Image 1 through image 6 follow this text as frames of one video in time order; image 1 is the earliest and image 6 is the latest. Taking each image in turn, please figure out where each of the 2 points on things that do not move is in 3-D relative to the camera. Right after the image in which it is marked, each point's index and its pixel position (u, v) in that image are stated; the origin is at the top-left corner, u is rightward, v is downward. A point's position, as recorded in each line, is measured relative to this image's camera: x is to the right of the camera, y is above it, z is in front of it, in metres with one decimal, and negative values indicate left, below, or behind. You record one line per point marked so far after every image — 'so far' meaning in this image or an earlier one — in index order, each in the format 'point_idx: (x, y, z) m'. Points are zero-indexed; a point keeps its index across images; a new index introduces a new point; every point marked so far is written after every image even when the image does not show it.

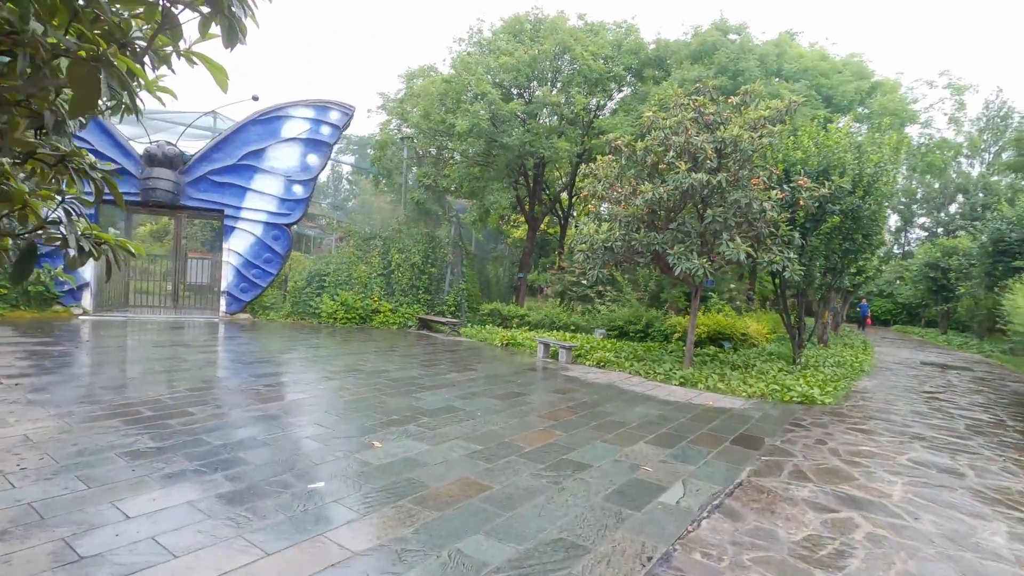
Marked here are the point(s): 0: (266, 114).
0: (-5.6, +3.9, +12.2) m
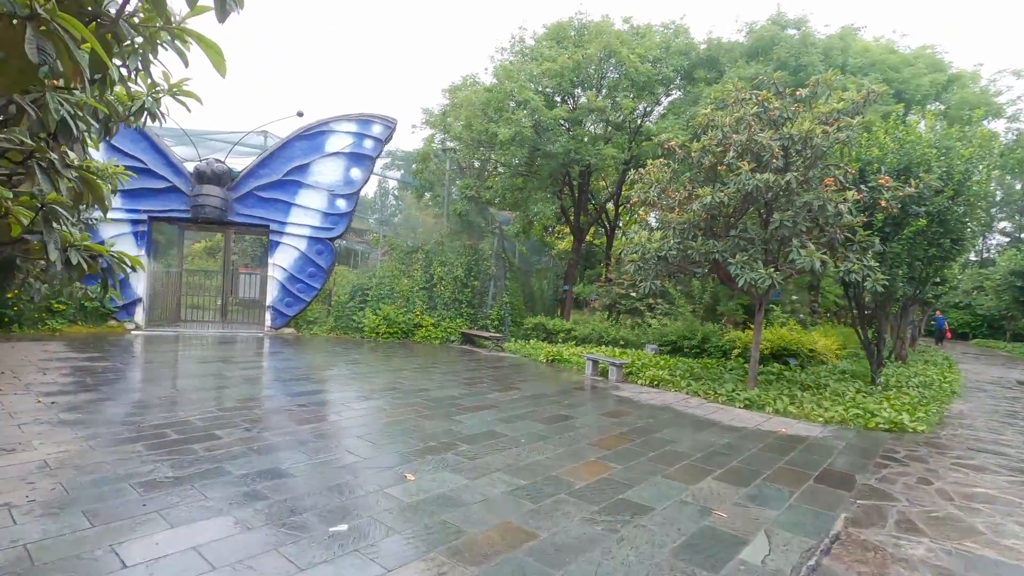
0: (-4.6, +3.6, +12.2) m
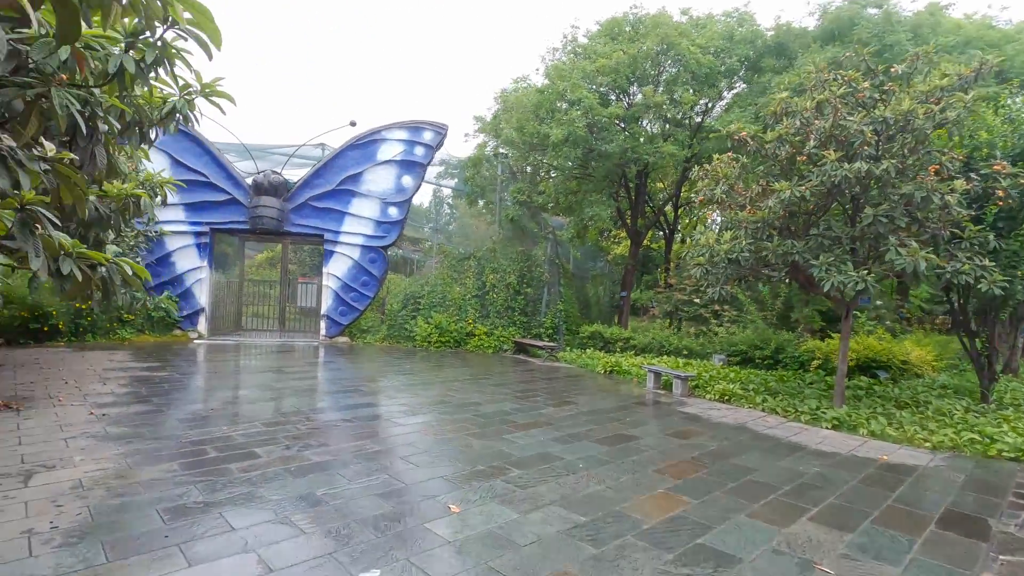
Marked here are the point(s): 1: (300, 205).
0: (-3.4, +3.4, +12.3) m
1: (-4.8, +1.9, +12.2) m
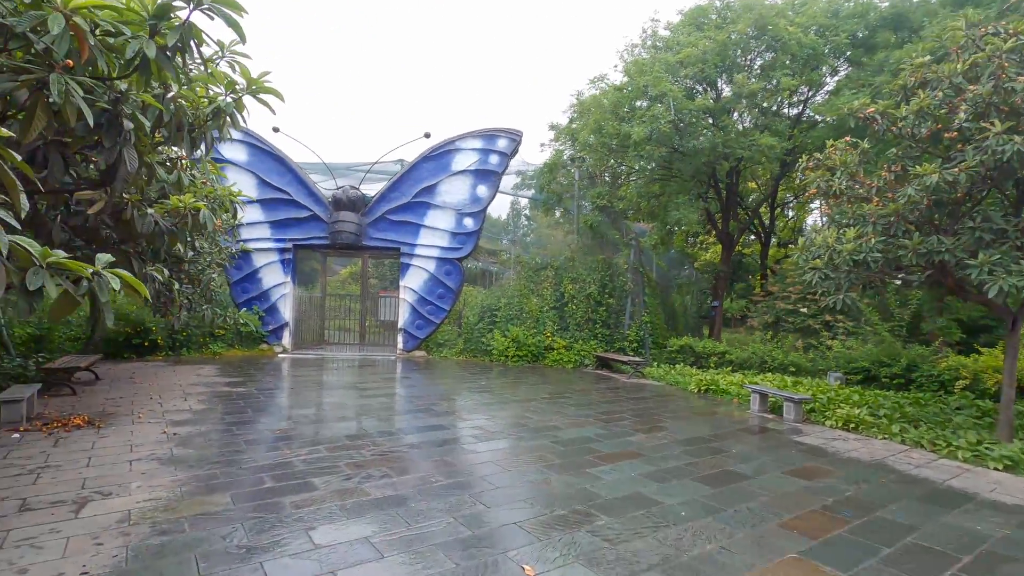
0: (-1.7, +3.1, +12.1) m
1: (-3.1, +1.6, +12.2) m
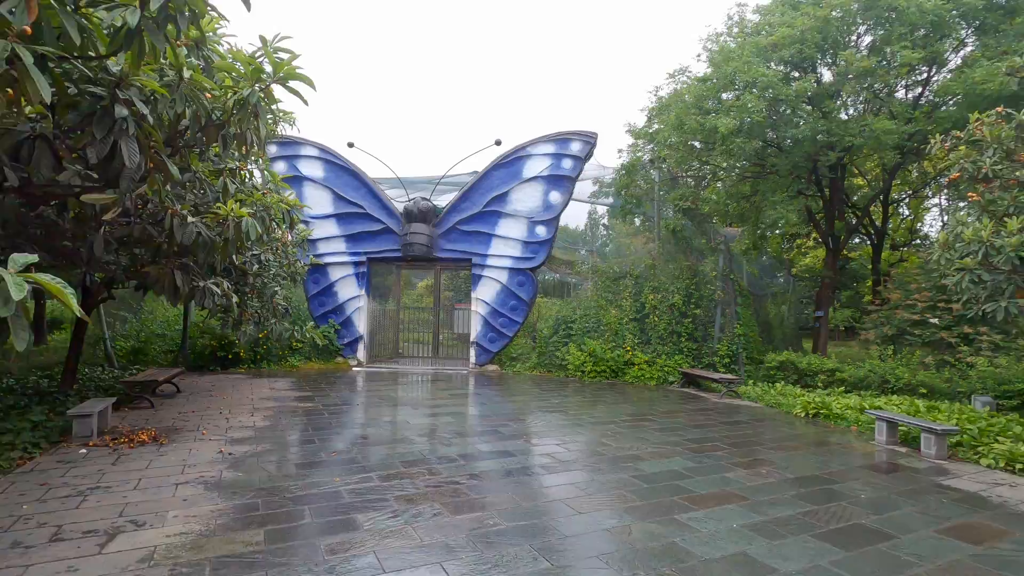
0: (-0.1, +2.9, +11.7) m
1: (-1.4, +1.3, +12.0) m
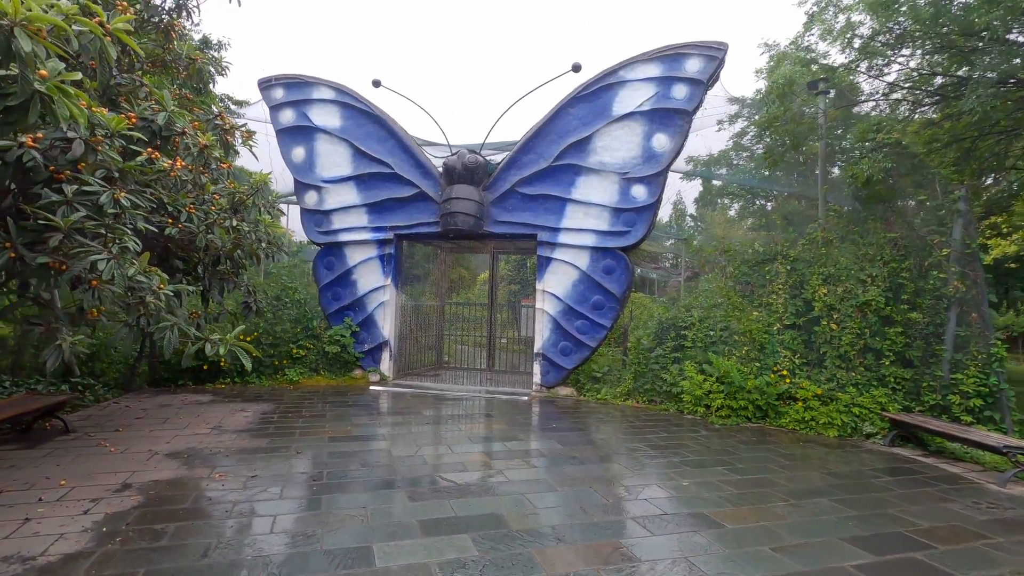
0: (+1.2, +3.0, +8.1) m
1: (-0.1, +1.5, +8.5) m
